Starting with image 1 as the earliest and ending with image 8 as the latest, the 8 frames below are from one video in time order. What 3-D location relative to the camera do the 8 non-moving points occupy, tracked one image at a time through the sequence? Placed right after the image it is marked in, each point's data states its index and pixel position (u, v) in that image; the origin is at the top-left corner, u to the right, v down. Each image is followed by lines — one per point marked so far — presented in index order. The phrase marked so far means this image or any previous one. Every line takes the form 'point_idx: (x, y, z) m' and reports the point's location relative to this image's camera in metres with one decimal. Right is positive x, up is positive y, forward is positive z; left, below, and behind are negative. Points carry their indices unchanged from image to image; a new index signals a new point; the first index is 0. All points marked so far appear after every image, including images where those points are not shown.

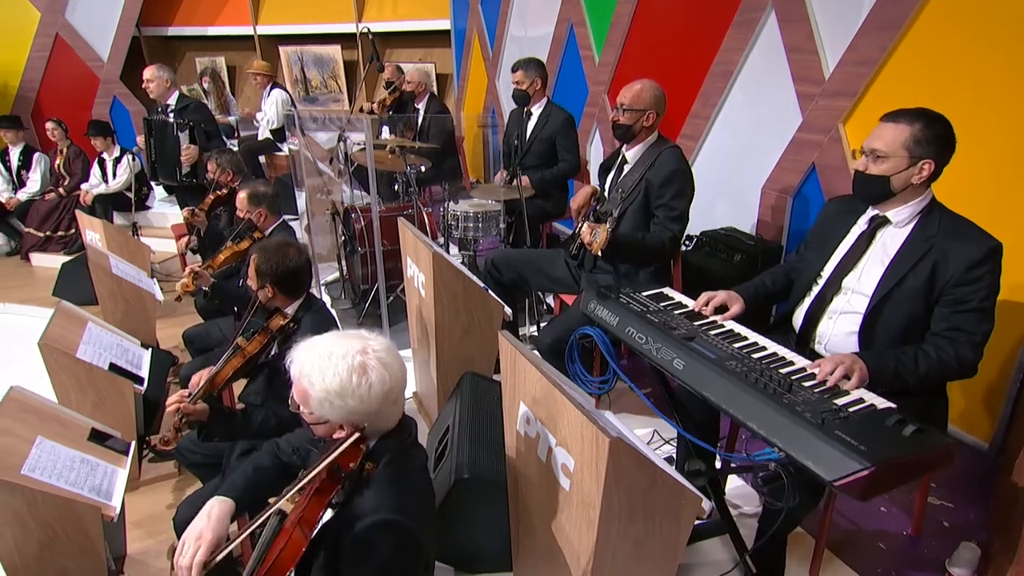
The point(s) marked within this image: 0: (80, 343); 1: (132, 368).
0: (-1.8, -0.2, +2.5) m
1: (-1.7, -0.4, +2.6) m
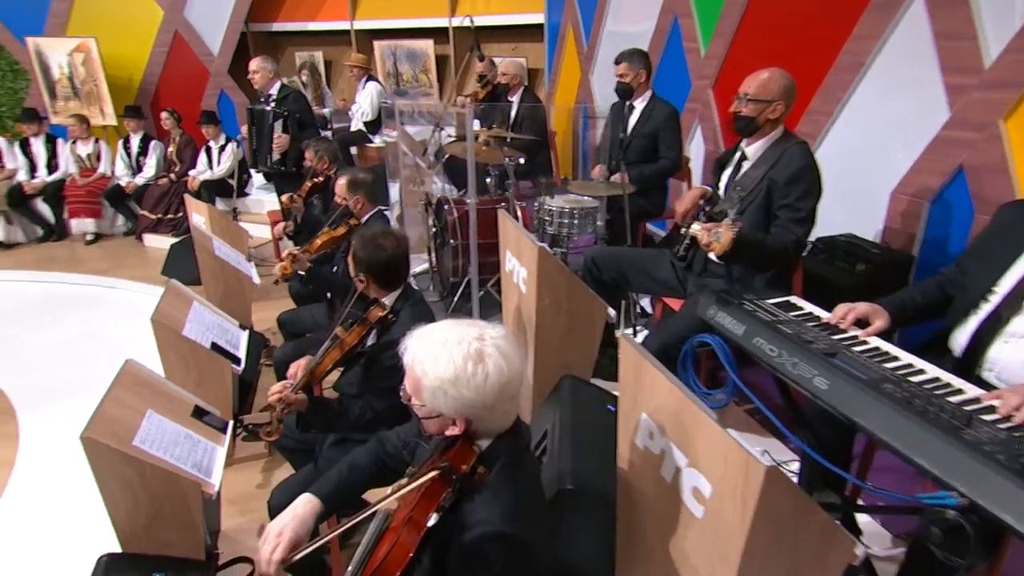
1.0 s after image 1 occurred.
0: (-1.4, -0.1, +2.6) m
1: (-1.3, -0.3, +2.7) m
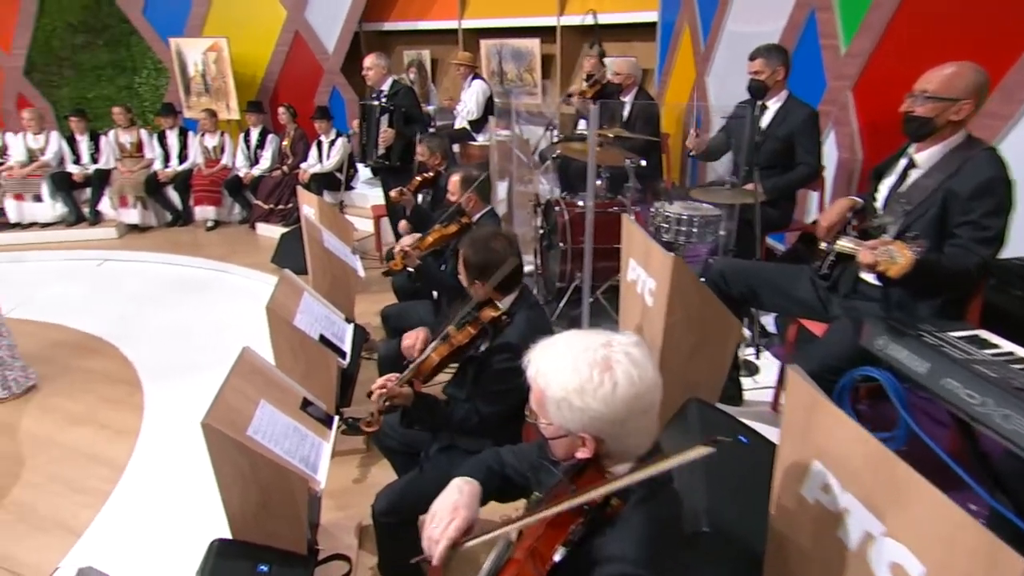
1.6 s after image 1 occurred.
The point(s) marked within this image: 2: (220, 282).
0: (-1.0, -0.1, +2.6) m
1: (-0.8, -0.2, +2.7) m
2: (-2.6, +0.1, +5.2) m
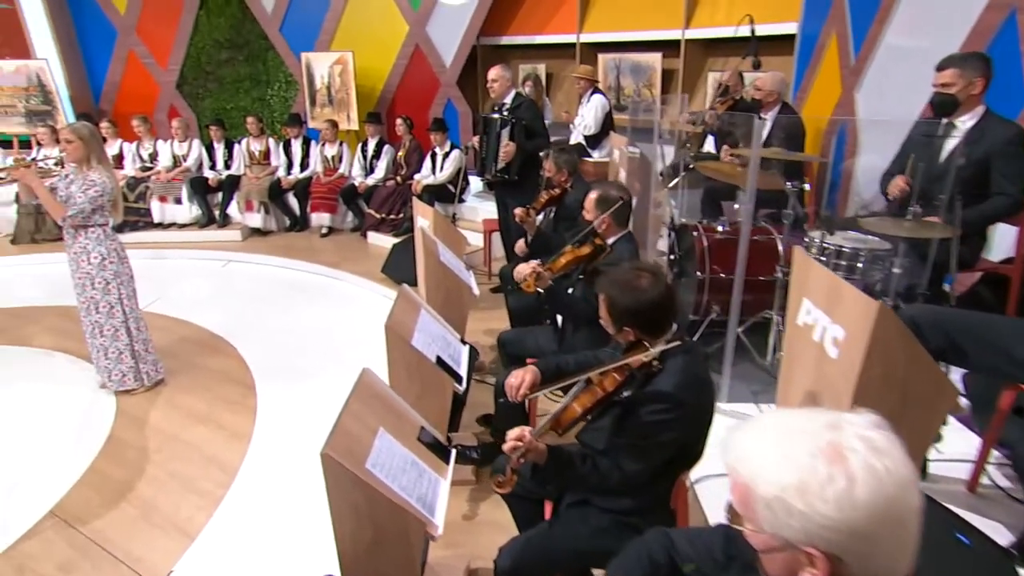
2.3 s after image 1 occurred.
0: (-0.4, -0.2, +2.5) m
1: (-0.3, -0.3, +2.6) m
2: (-1.6, 0.0, +5.3) m
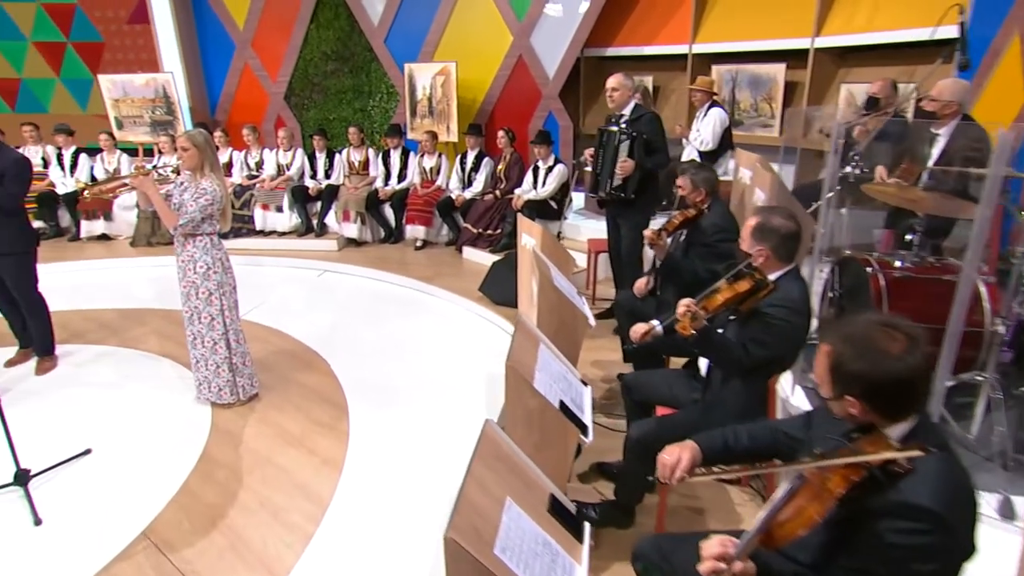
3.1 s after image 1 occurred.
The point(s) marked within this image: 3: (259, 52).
0: (+0.1, -0.3, +2.2) m
1: (+0.2, -0.5, +2.2) m
2: (-0.8, -0.1, +5.1) m
3: (-3.2, +3.0, +7.5) m
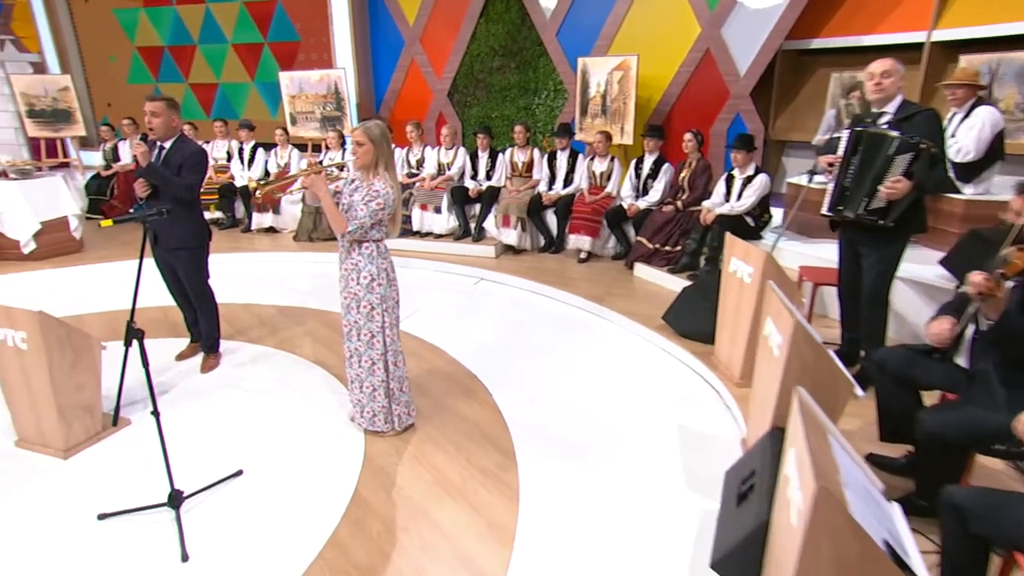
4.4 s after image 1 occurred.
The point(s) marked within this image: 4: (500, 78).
0: (+0.8, -0.5, +1.4) m
1: (+1.0, -0.6, +1.4) m
2: (+0.6, -0.3, +4.5) m
3: (-1.0, +3.0, +7.3) m
4: (-0.1, +2.5, +7.0) m
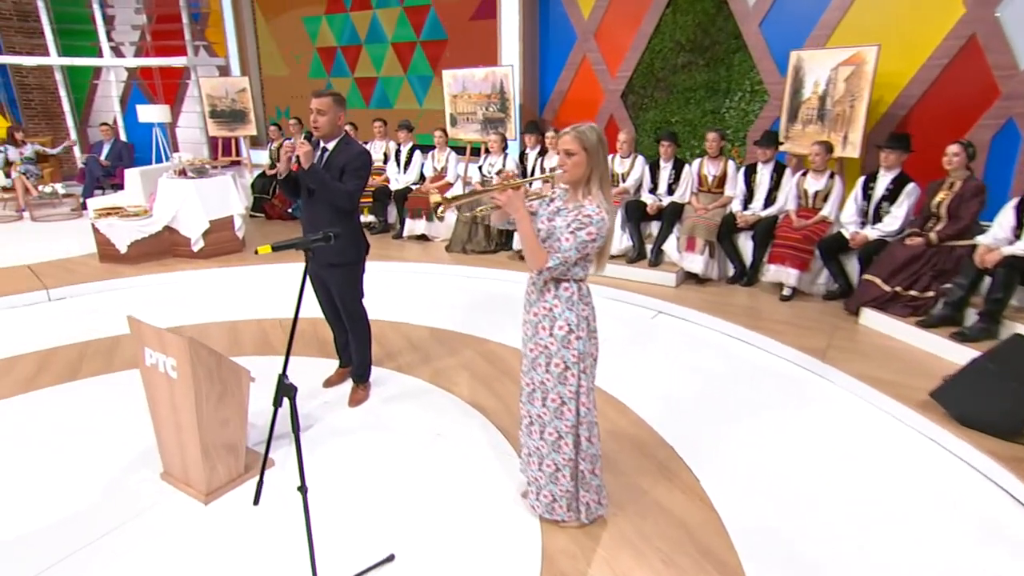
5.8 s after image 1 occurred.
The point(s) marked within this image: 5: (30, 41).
0: (+1.4, -0.8, +0.4) m
1: (+1.5, -1.0, +0.4) m
2: (+1.8, -0.6, +3.4) m
3: (+1.0, +2.7, +6.5) m
4: (+1.8, +2.2, +6.1) m
5: (-8.2, +4.2, +10.0) m
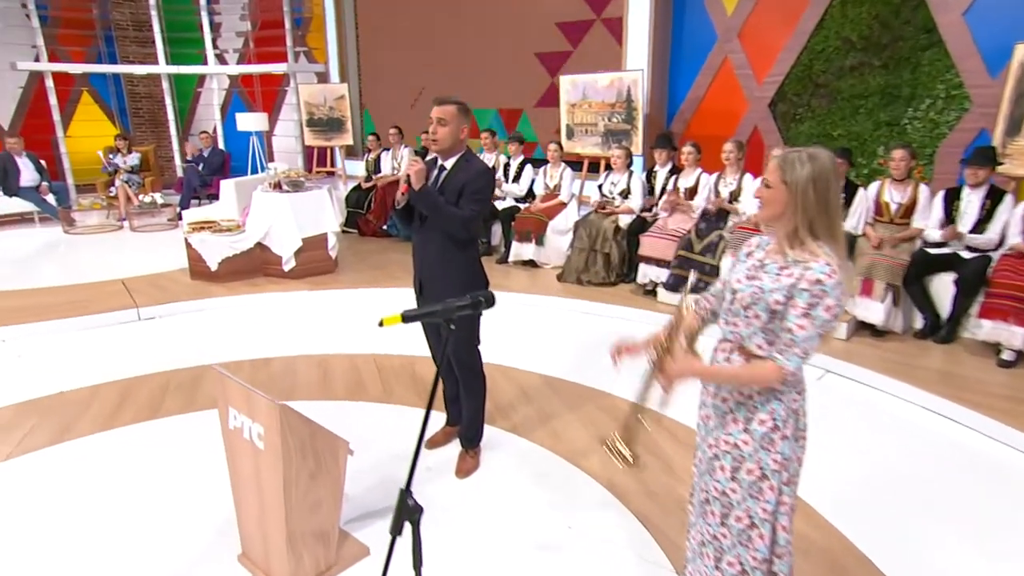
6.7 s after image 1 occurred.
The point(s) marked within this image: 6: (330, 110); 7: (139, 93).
0: (+1.7, -1.1, -0.6) m
1: (+1.8, -1.3, -0.6) m
2: (+2.5, -1.0, +2.4) m
3: (+2.2, +2.3, +5.6) m
4: (+2.9, +1.8, +5.1) m
5: (-6.4, +4.1, +10.1) m
6: (-2.7, +2.6, +8.6) m
7: (-6.5, +3.4, +10.3) m
